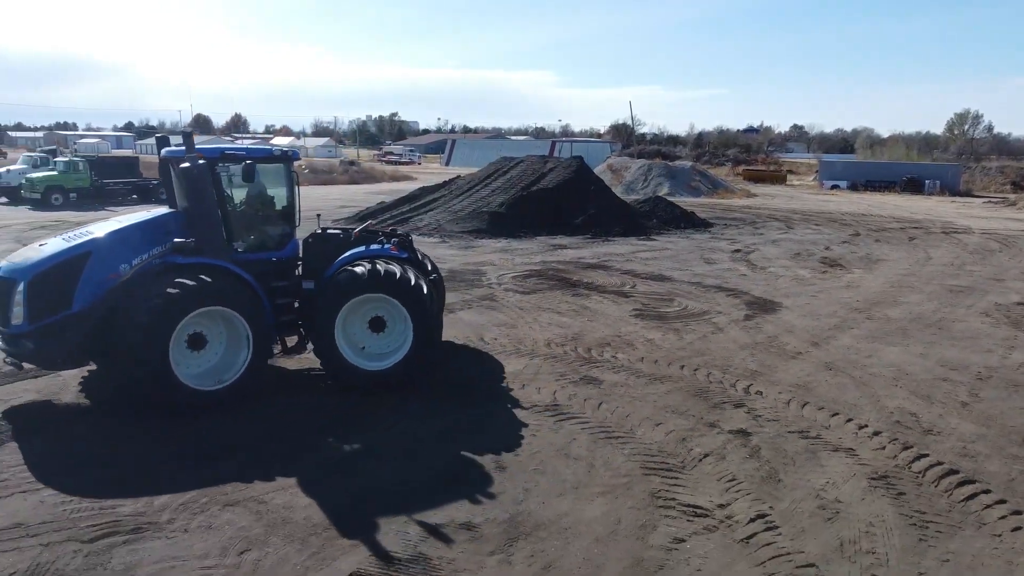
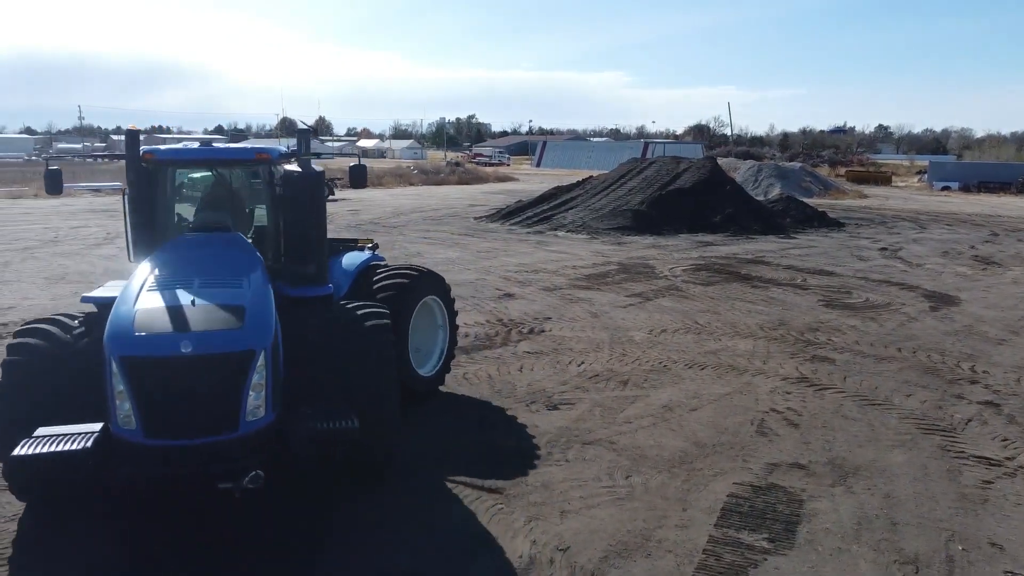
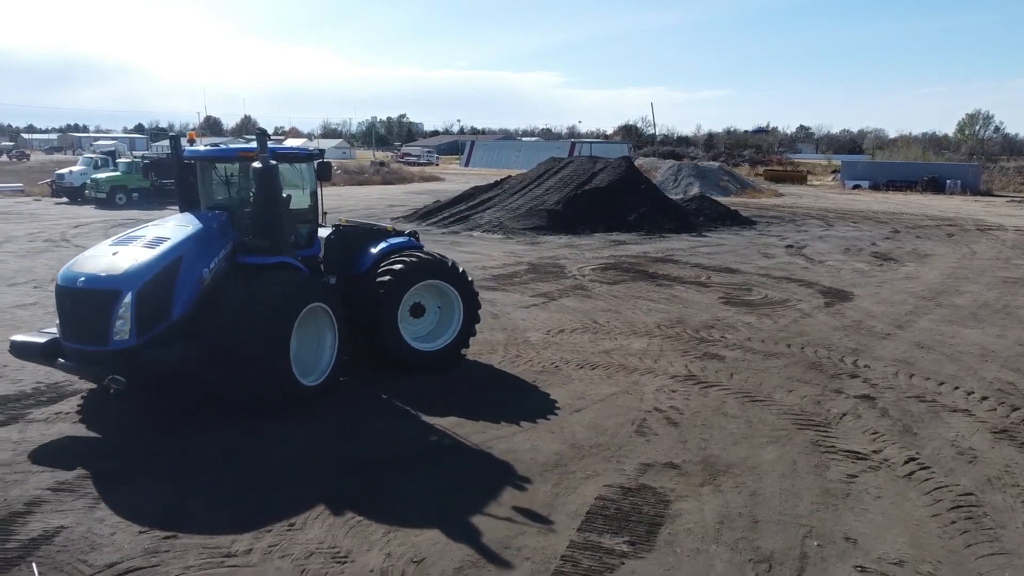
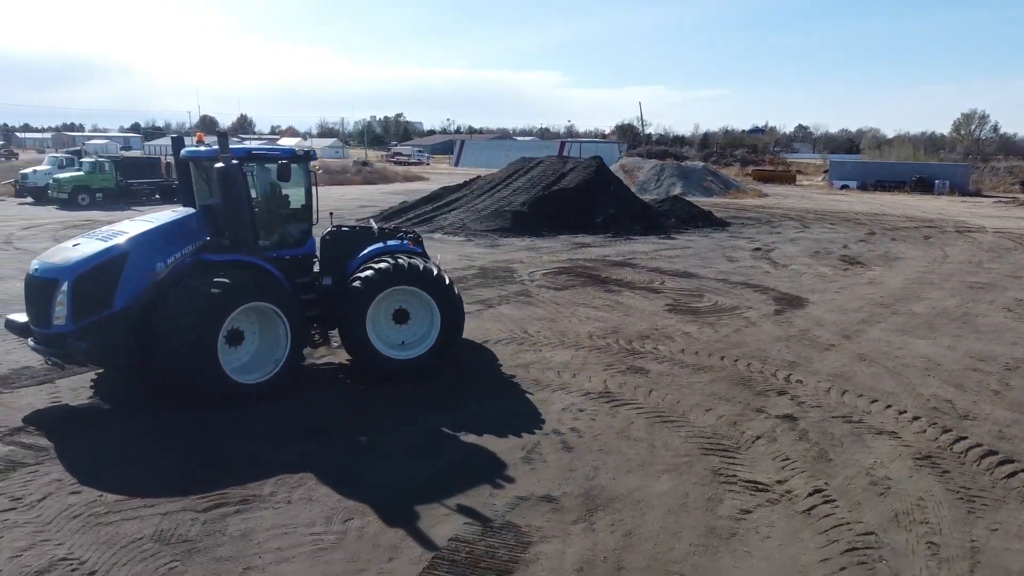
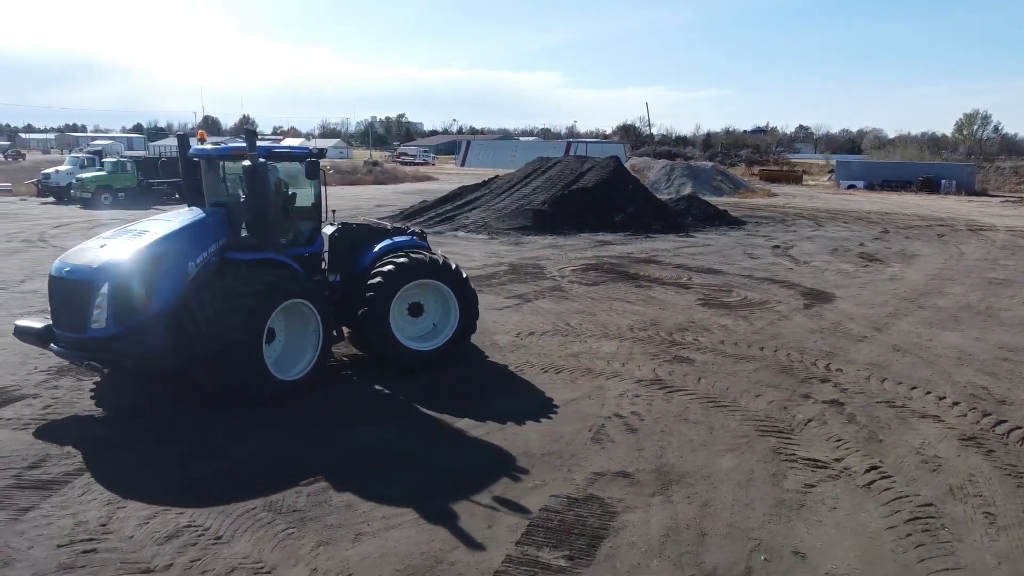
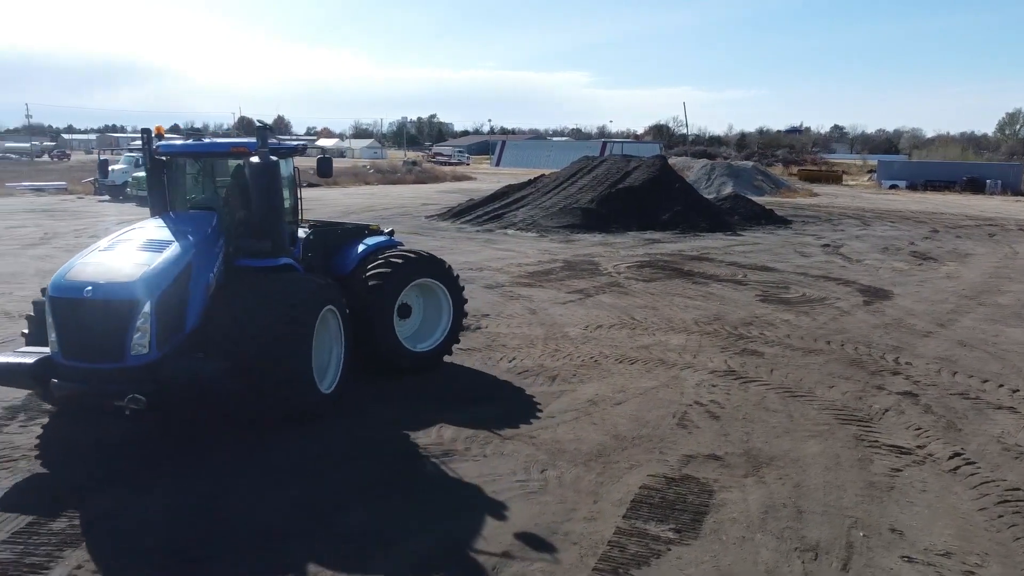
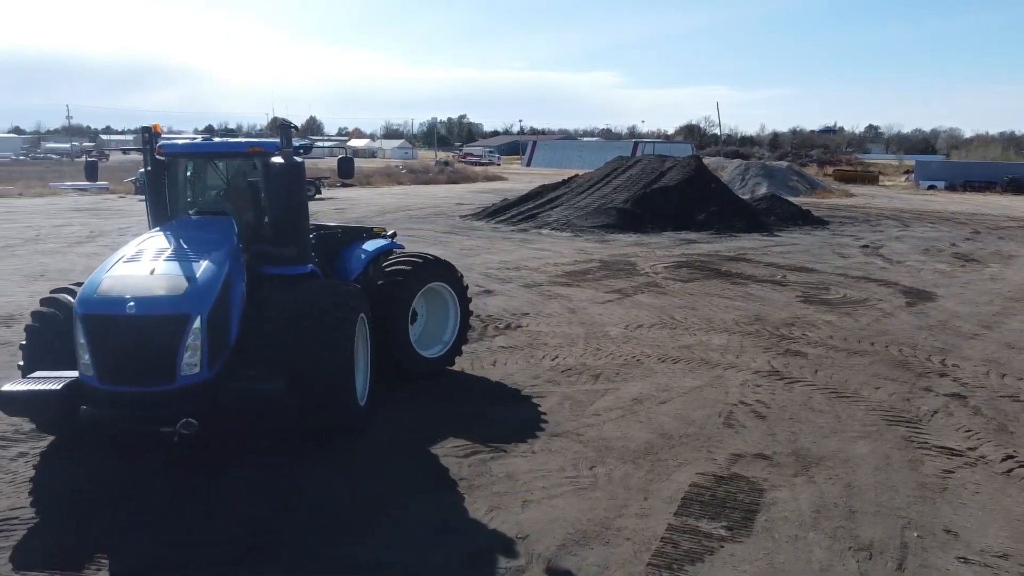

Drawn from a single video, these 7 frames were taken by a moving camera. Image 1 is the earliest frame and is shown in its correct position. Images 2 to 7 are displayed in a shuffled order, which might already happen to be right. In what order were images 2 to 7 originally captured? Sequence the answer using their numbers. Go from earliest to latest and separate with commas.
4, 5, 3, 6, 7, 2
